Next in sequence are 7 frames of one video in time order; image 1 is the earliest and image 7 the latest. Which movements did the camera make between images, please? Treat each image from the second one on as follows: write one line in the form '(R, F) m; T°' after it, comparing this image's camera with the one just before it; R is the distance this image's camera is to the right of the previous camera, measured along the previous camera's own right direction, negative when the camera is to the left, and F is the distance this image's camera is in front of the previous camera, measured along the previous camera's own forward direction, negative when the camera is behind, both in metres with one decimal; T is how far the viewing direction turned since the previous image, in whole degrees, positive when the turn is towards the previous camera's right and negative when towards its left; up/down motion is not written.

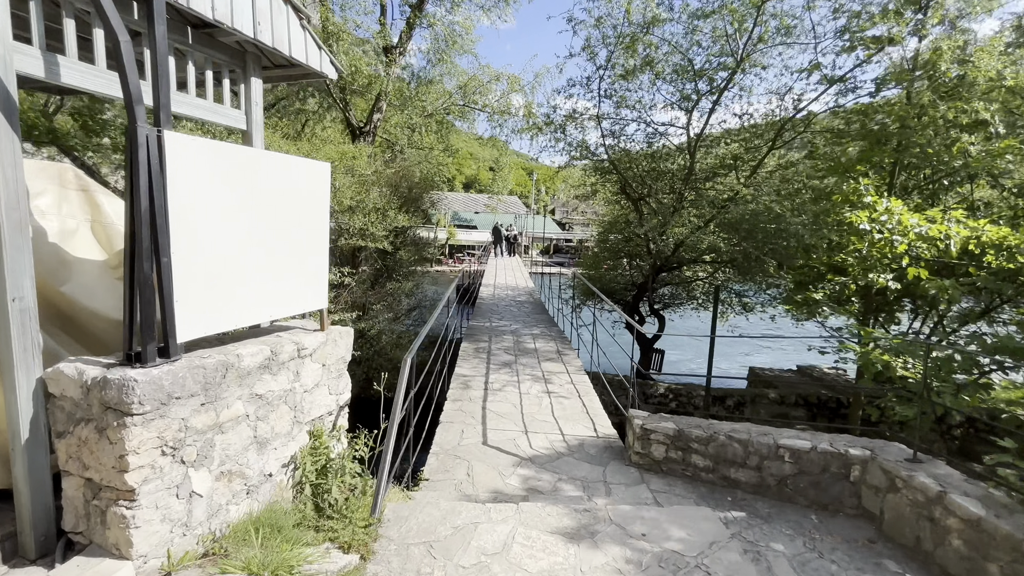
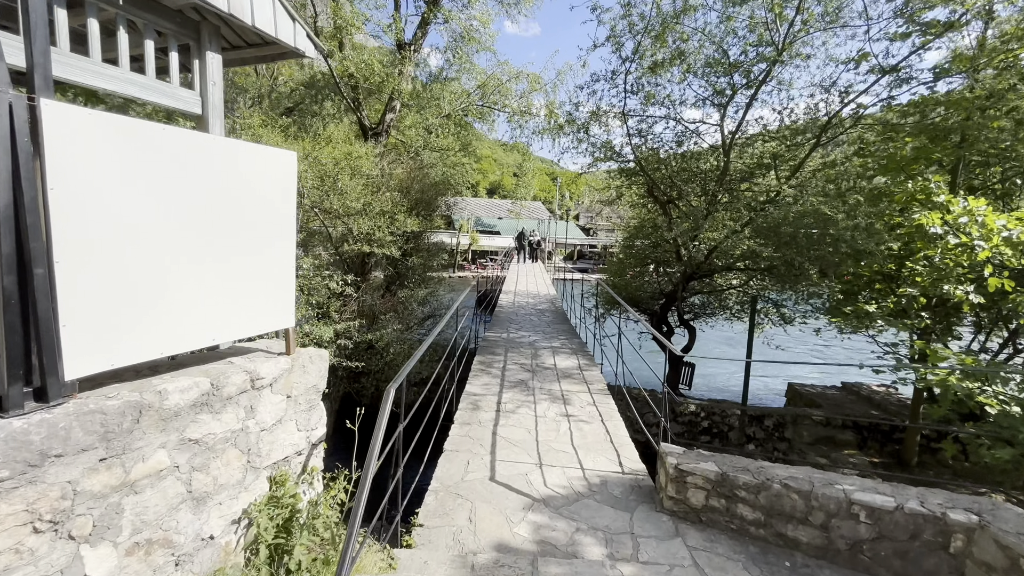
(+0.1, +0.5) m; -3°
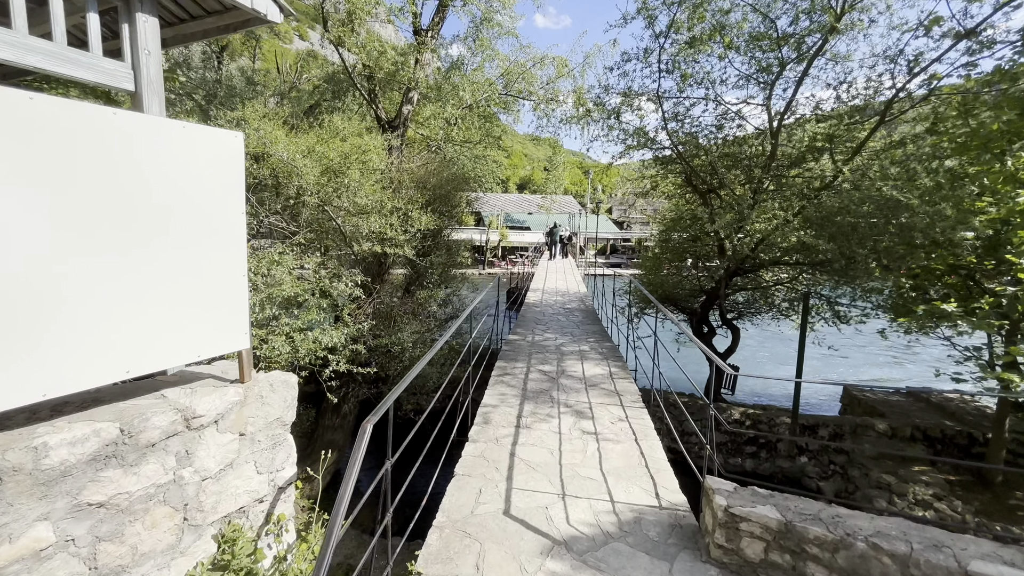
(+0.1, +0.5) m; -4°
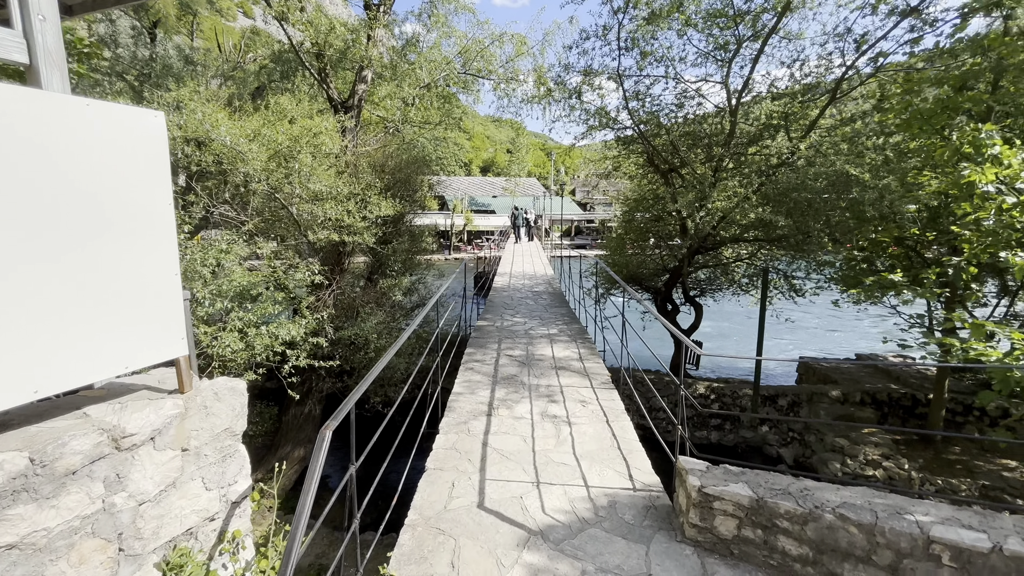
(0.0, +0.1) m; +4°
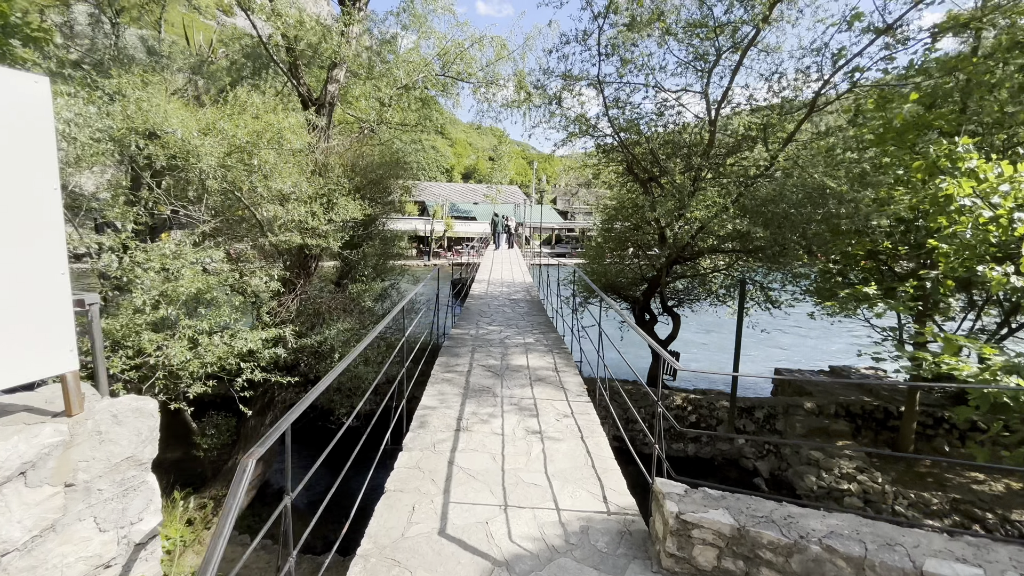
(+0.1, +0.2) m; +2°
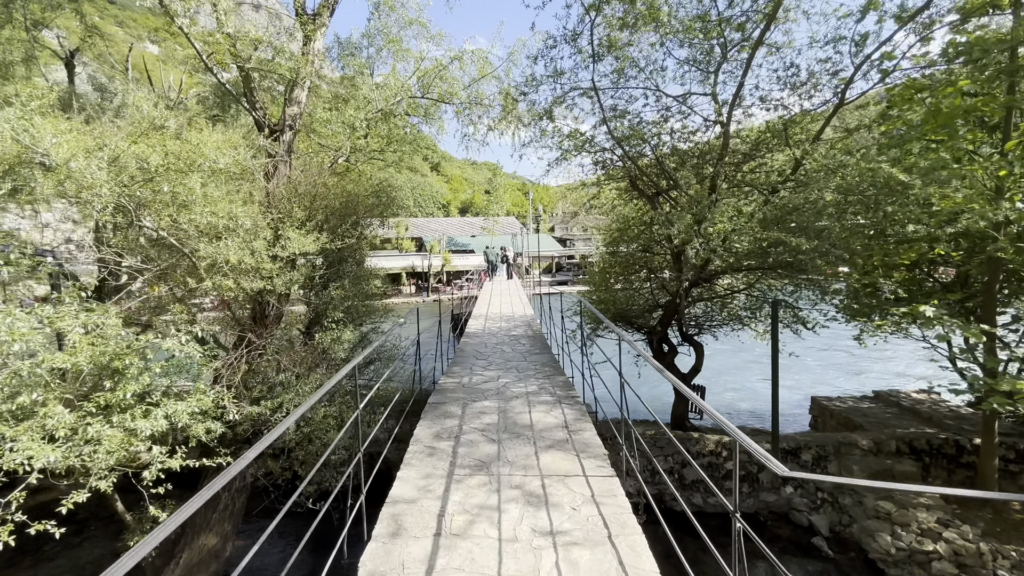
(+0.1, +1.0) m; 0°
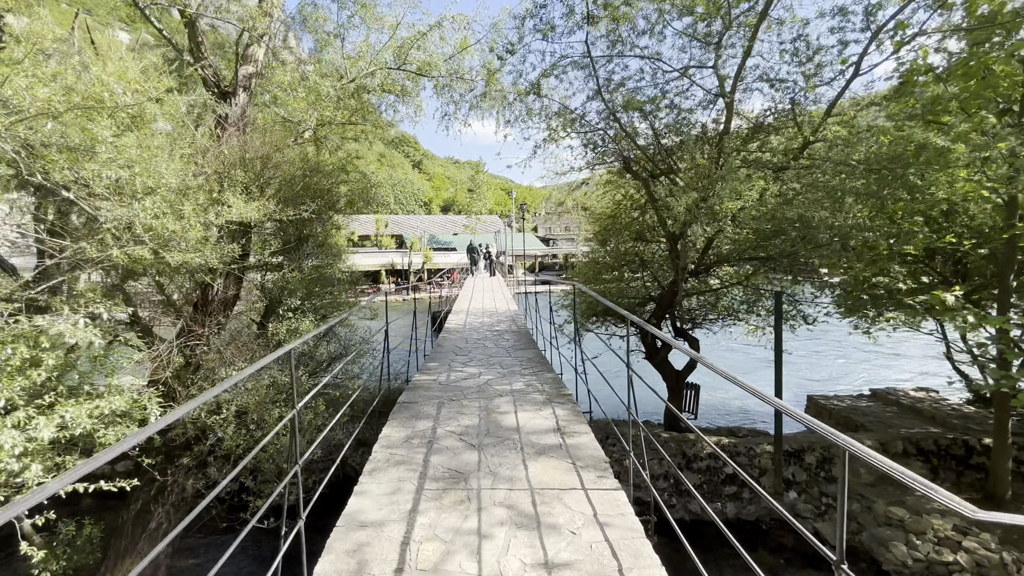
(0.0, +0.6) m; +2°
